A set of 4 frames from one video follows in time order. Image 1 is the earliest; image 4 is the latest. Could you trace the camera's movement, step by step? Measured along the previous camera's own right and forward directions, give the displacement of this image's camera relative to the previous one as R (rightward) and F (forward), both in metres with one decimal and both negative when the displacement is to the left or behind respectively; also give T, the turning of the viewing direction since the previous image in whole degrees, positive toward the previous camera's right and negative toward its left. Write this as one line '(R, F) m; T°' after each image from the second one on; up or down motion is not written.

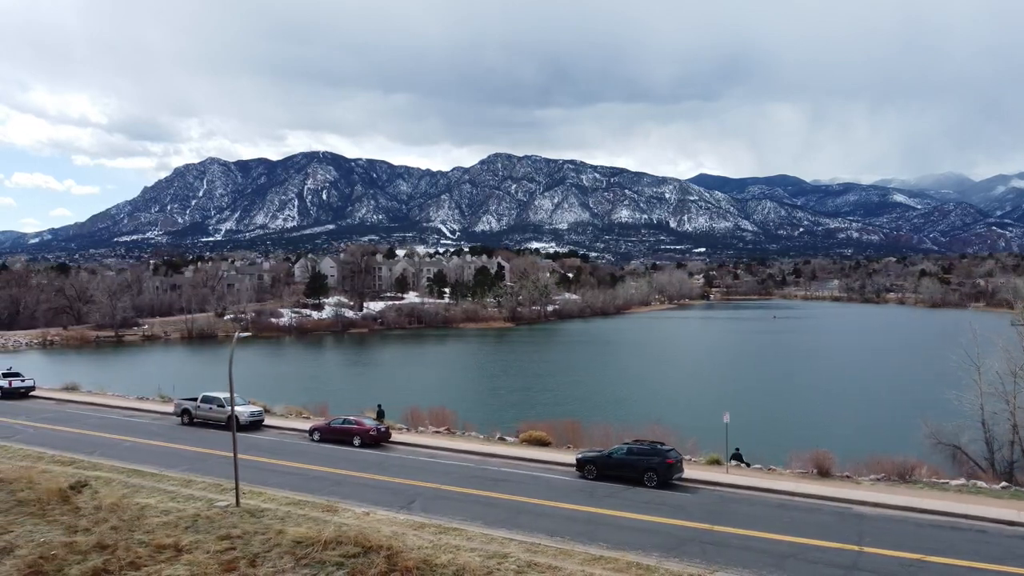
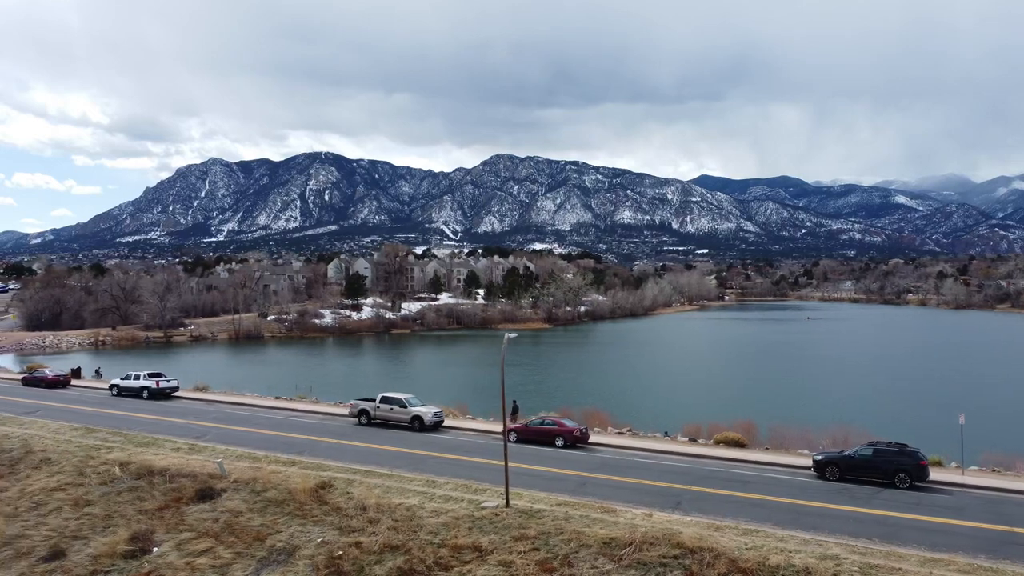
(-4.4, 0.0) m; 0°
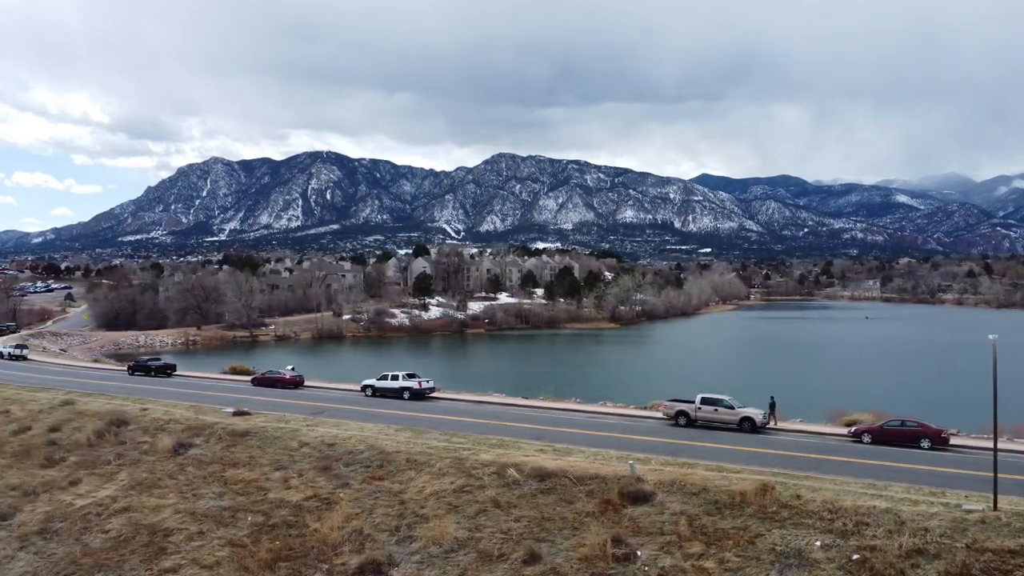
(-8.0, +0.1) m; 0°
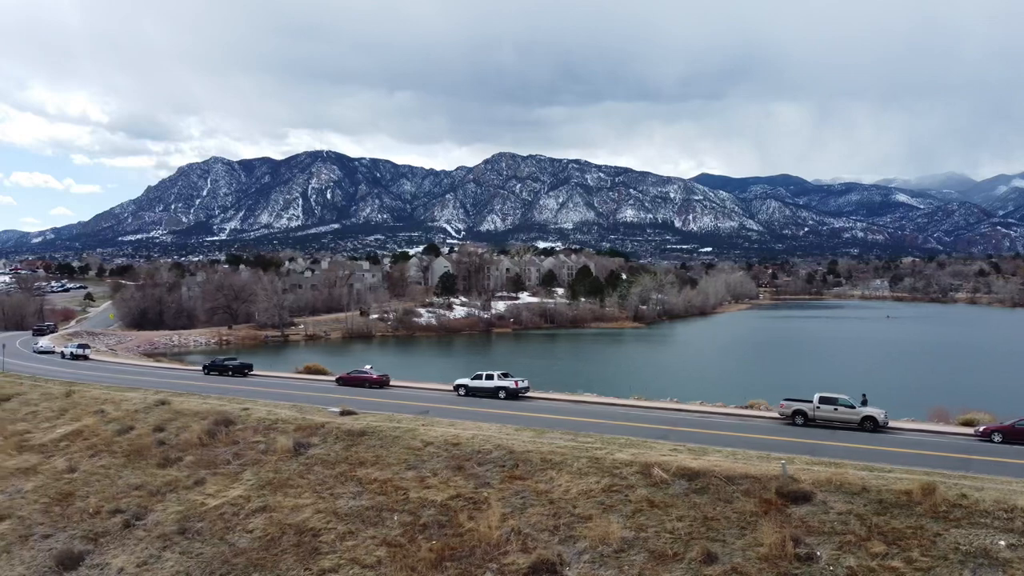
(-2.9, 0.0) m; 0°
